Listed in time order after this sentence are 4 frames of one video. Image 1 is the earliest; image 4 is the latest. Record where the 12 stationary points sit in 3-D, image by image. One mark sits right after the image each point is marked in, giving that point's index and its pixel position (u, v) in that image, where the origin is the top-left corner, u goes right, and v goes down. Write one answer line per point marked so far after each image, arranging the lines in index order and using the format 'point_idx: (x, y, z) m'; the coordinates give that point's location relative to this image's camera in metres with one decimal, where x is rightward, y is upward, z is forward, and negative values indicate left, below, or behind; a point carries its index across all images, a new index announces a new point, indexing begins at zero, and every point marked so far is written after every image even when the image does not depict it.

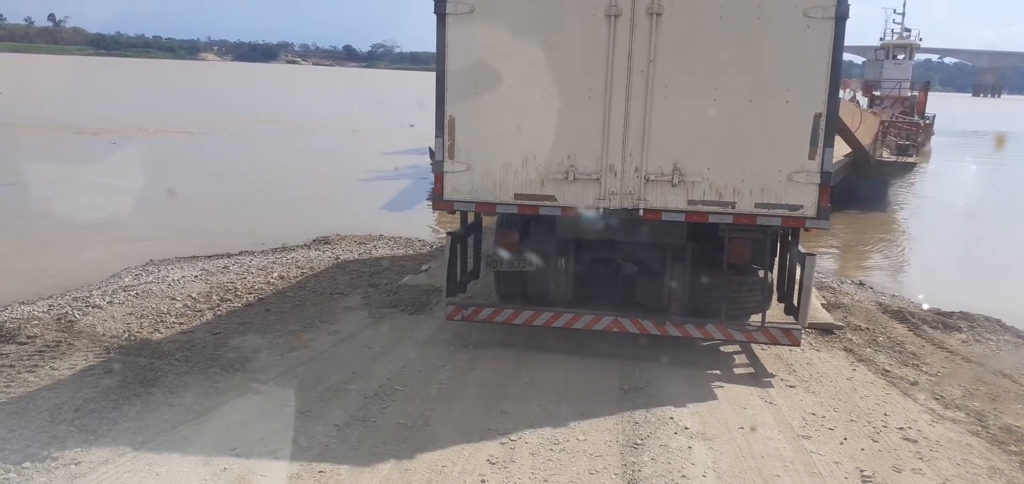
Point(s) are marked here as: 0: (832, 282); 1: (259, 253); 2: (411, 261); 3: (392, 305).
0: (+4.4, -0.5, +10.7) m
1: (-3.9, -0.2, +11.9) m
2: (-1.4, -0.3, +10.5) m
3: (-1.1, -0.6, +7.1) m
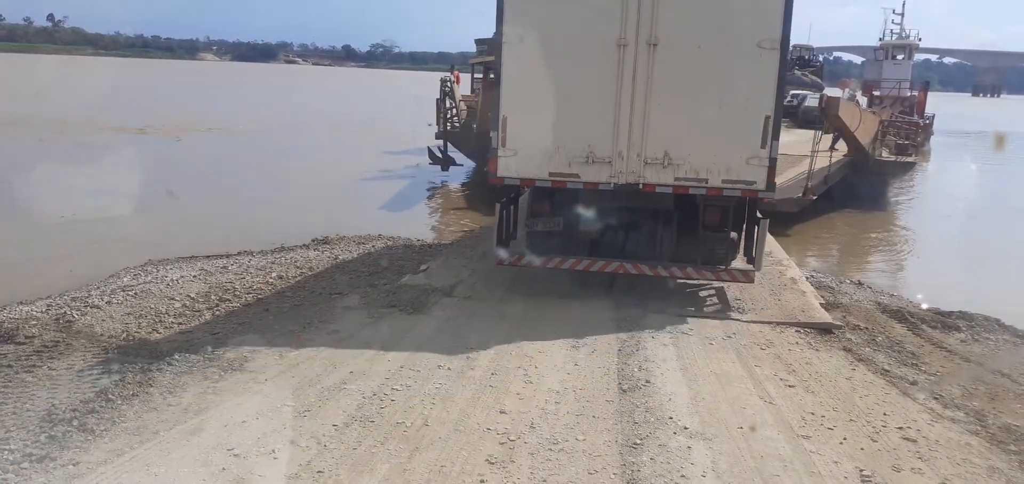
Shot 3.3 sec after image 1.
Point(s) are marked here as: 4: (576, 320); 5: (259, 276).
0: (+4.4, -0.5, +10.7) m
1: (-3.9, -0.2, +11.9) m
2: (-1.4, -0.3, +10.4) m
3: (-1.1, -0.6, +7.1) m
4: (+0.6, -0.7, +6.9) m
5: (-3.2, -0.4, +9.7) m
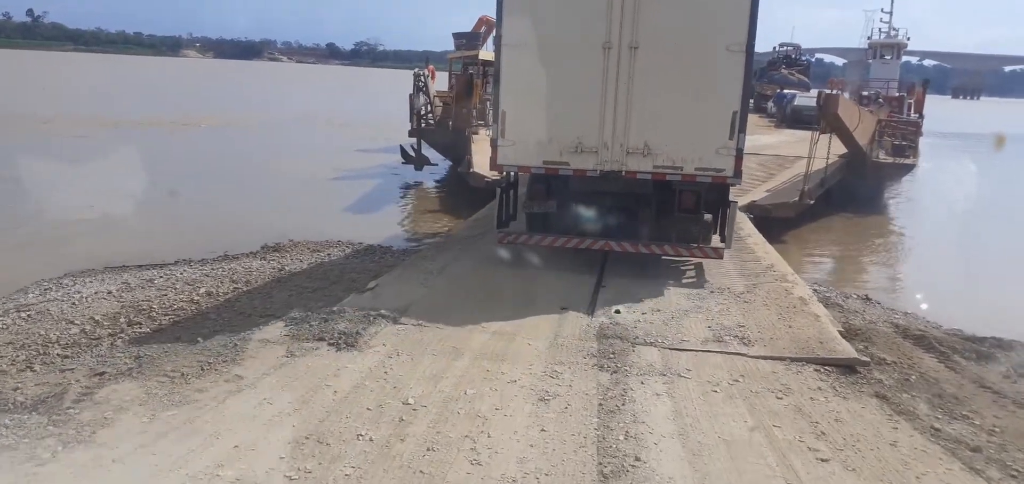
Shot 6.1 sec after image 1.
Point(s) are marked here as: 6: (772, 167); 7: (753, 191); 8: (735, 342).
0: (+4.0, -0.7, +9.5) m
1: (-4.3, -0.3, +10.6) m
2: (-1.8, -0.4, +9.1) m
3: (-1.5, -0.7, +5.8) m
4: (+0.3, -0.8, +5.7) m
5: (-3.5, -0.5, +8.3) m
6: (+5.7, +1.7, +16.7) m
7: (+4.6, +1.0, +14.6) m
8: (+1.8, -0.8, +6.1) m
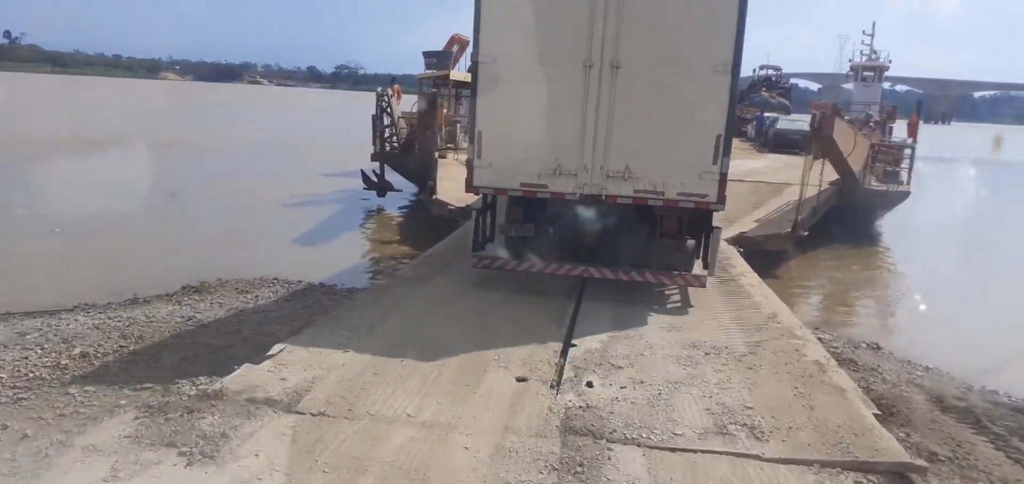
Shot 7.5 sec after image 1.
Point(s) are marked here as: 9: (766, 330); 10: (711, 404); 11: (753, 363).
0: (+3.6, -1.1, +8.0) m
1: (-4.9, -0.8, +8.9) m
2: (-2.2, -0.8, +7.5) m
3: (-1.8, -1.1, +4.2) m
4: (-0.1, -1.1, +4.1) m
5: (-4.0, -1.0, +6.7) m
6: (+5.0, +1.0, +15.3) m
7: (+4.0, +0.4, +13.2) m
8: (+1.4, -1.2, +4.6) m
9: (+2.3, -0.8, +6.9) m
10: (+1.3, -1.1, +5.1) m
11: (+1.9, -0.9, +6.0) m
